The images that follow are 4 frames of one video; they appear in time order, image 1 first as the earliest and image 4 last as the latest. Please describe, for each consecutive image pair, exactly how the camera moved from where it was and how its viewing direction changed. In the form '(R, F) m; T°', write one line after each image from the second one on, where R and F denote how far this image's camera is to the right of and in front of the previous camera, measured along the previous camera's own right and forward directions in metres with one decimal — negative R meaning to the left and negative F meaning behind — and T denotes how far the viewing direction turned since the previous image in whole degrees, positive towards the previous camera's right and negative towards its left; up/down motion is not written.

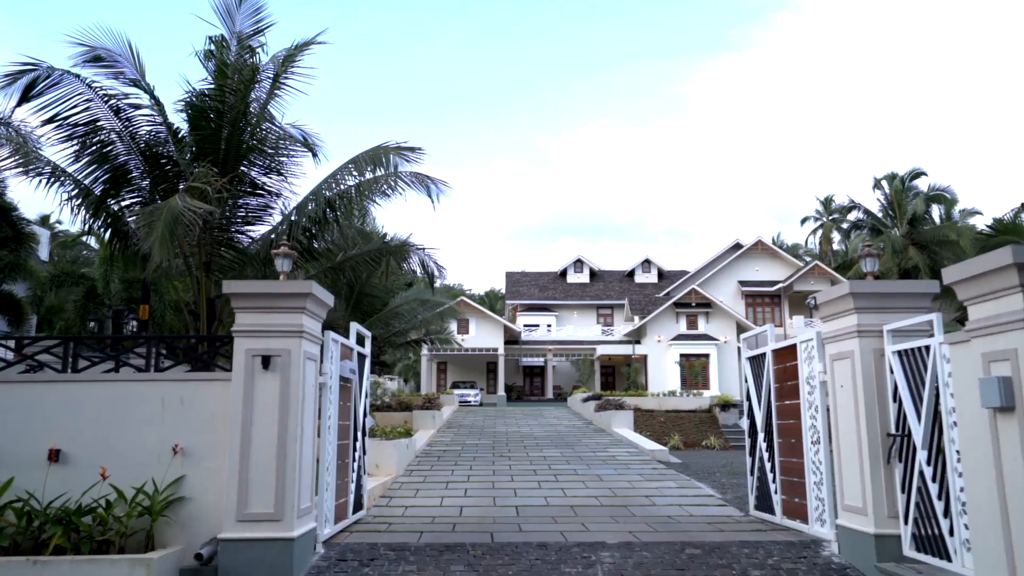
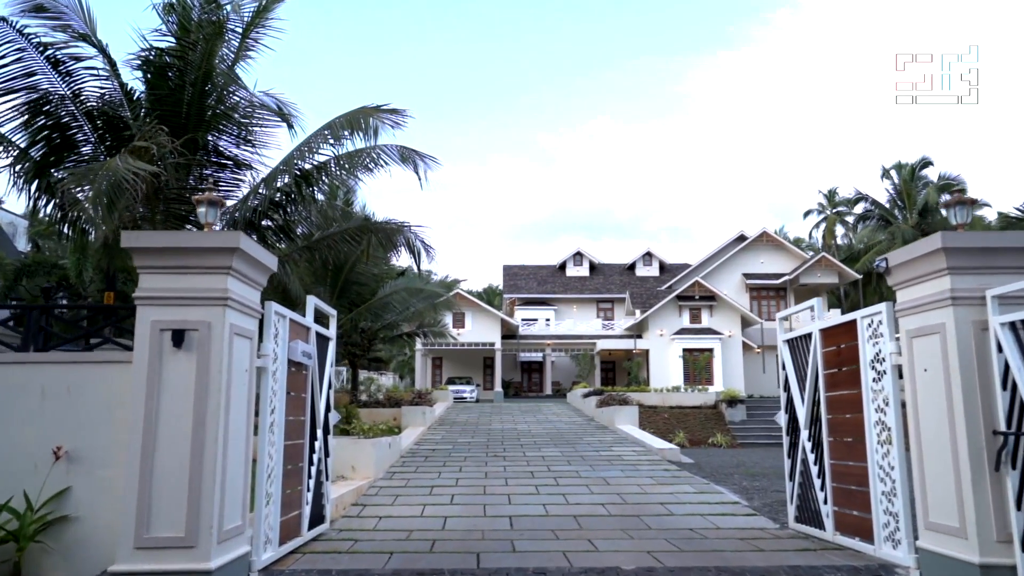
(+0.1, +1.9) m; 0°
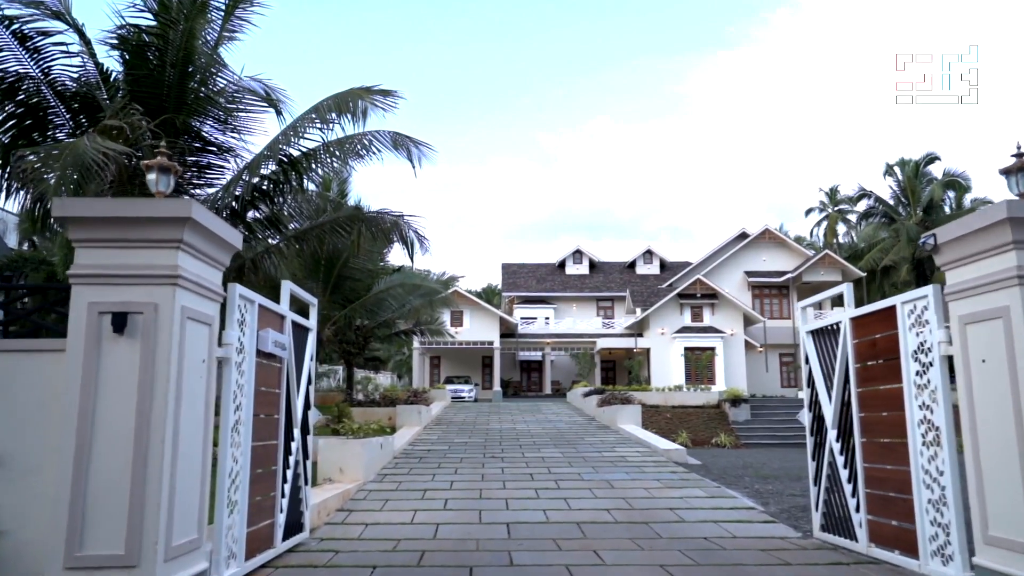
(0.0, +0.8) m; 0°
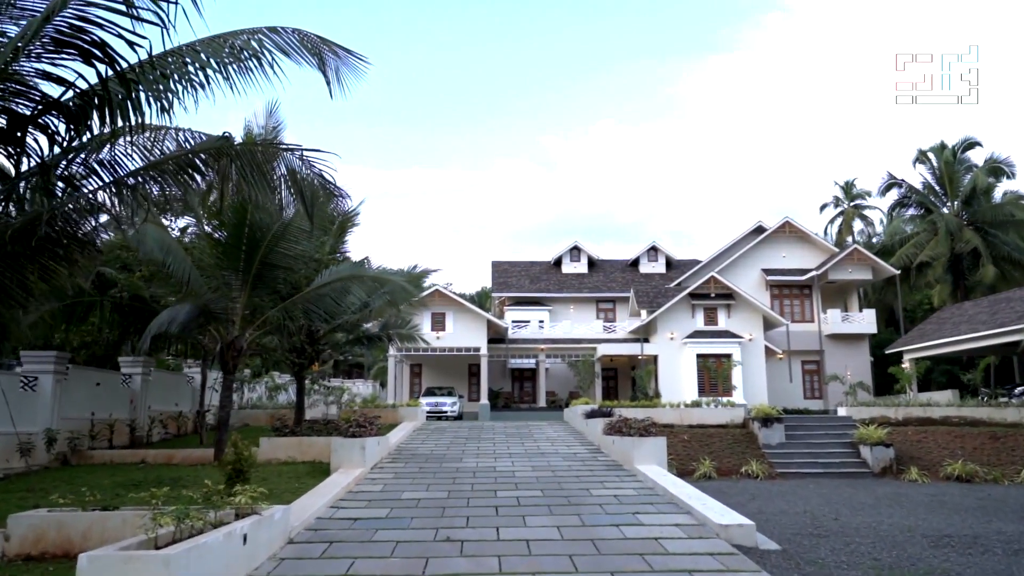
(+0.4, +6.5) m; 0°
